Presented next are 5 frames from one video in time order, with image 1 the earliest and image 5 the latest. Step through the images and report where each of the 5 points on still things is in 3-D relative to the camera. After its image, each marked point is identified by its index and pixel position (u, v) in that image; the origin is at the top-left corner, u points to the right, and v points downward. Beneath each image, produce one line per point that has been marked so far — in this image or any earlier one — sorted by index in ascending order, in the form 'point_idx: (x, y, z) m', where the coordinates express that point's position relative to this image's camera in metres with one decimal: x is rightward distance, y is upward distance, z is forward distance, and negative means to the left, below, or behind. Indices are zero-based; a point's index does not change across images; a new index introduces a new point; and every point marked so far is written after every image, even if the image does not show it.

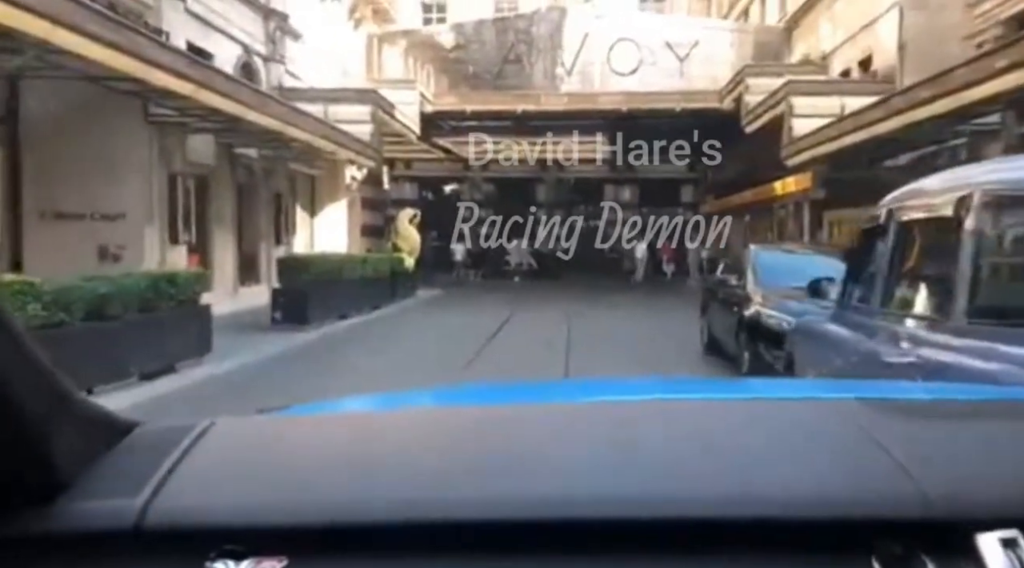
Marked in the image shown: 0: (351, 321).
0: (-3.5, -0.8, +19.4) m
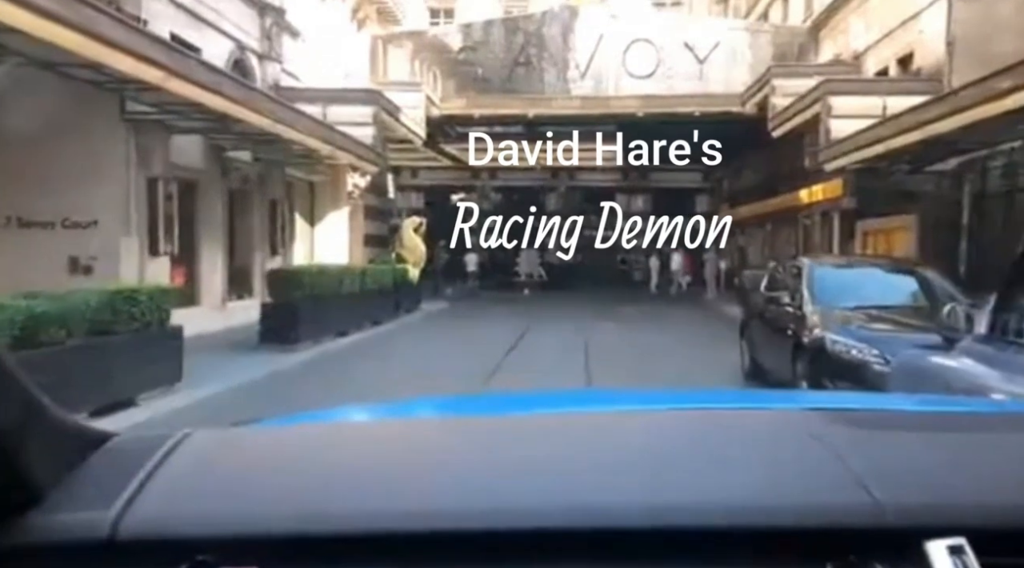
0: (-3.2, -1.1, +17.8) m
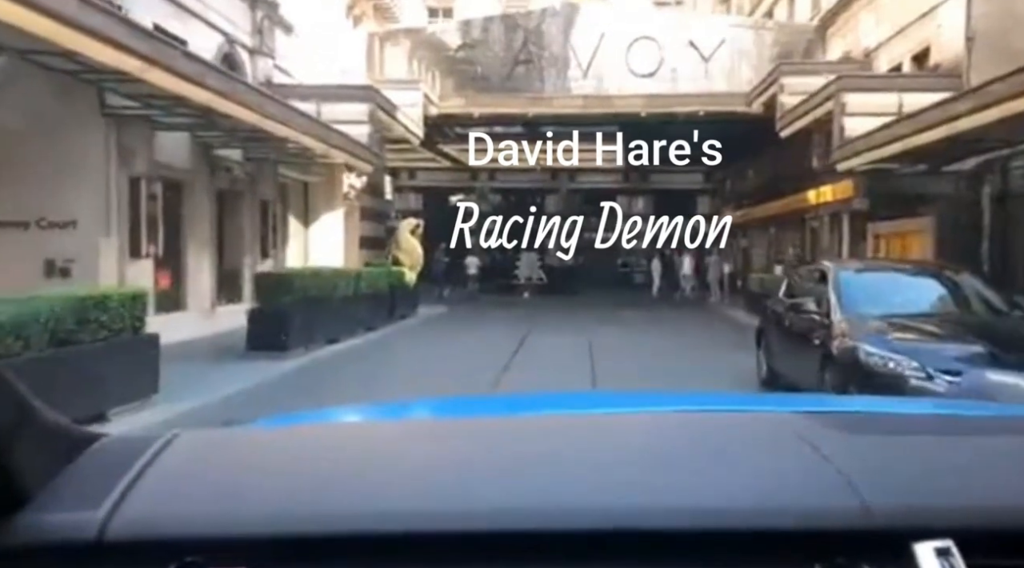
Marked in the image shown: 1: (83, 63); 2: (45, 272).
0: (-3.2, -1.2, +17.1) m
1: (-5.6, +2.9, +11.8) m
2: (-7.1, +0.2, +13.7) m
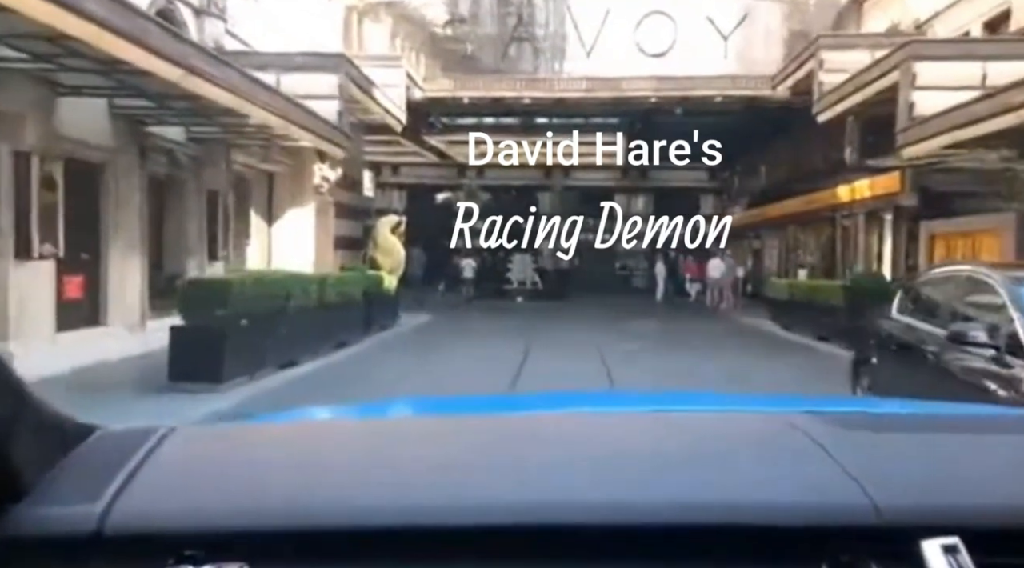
0: (-3.2, -1.3, +13.8) m
1: (-5.5, +2.8, +8.5) m
2: (-7.0, +0.1, +10.4) m
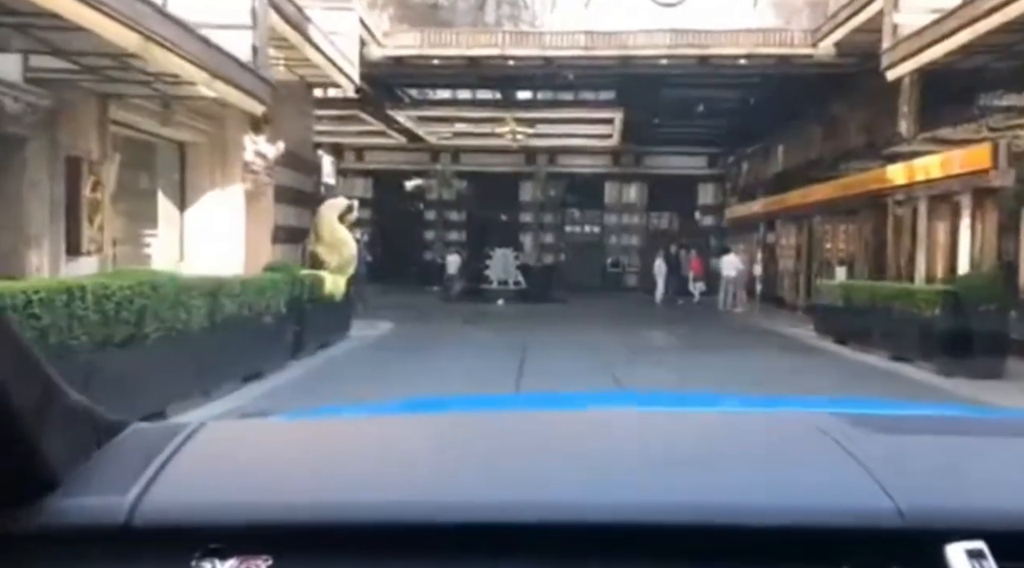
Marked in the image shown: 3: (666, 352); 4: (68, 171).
0: (-3.3, -1.4, +8.8) m
1: (-5.5, +2.7, +3.4) m
2: (-7.1, 0.0, +5.3) m
3: (+3.2, -1.5, +16.7) m
4: (-6.2, +1.6, +13.1) m
